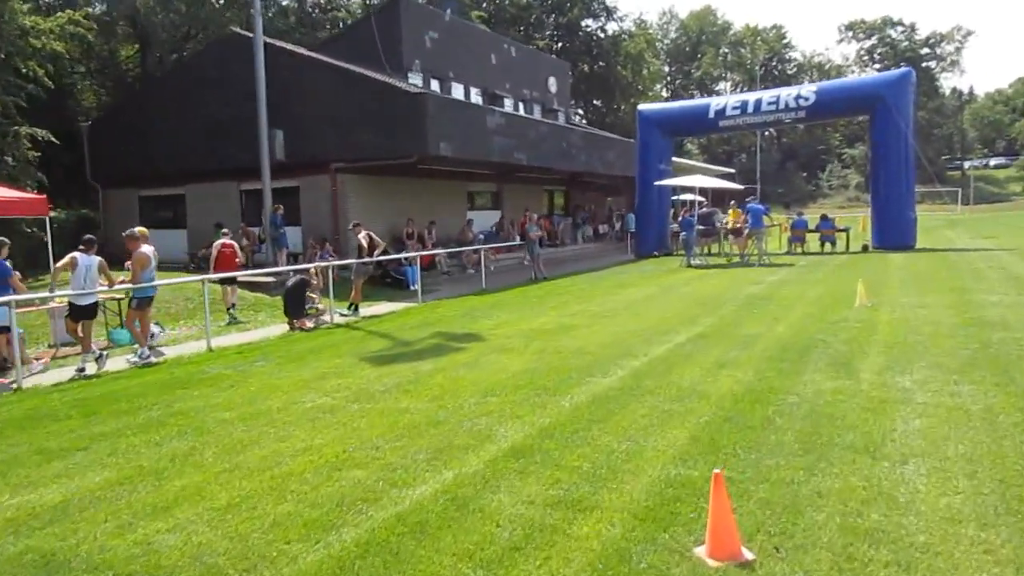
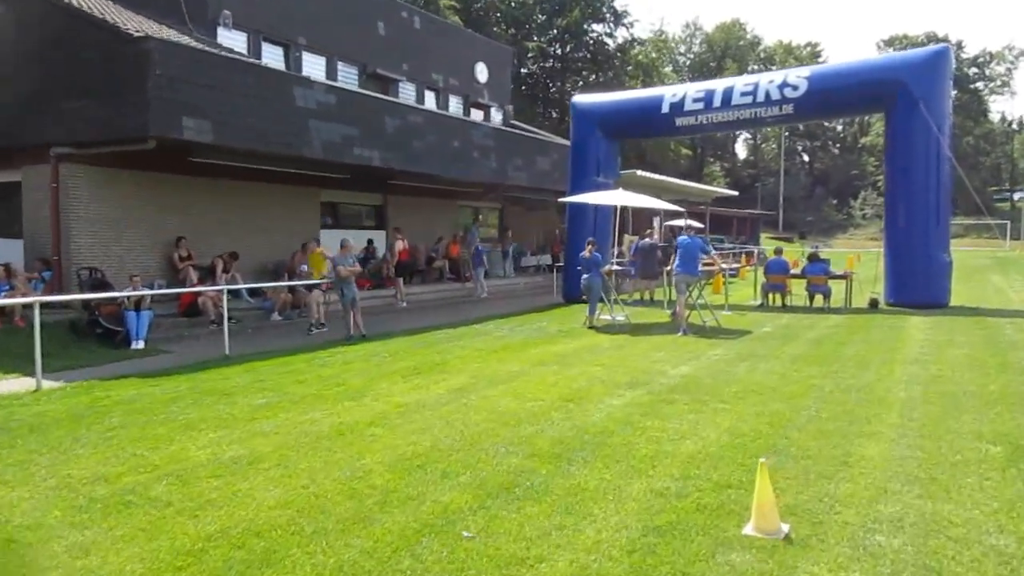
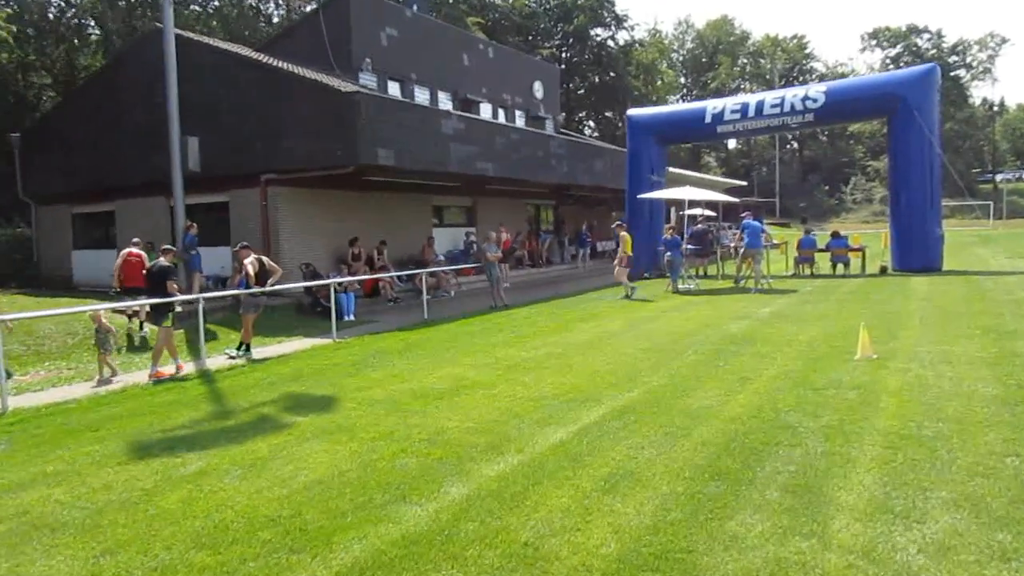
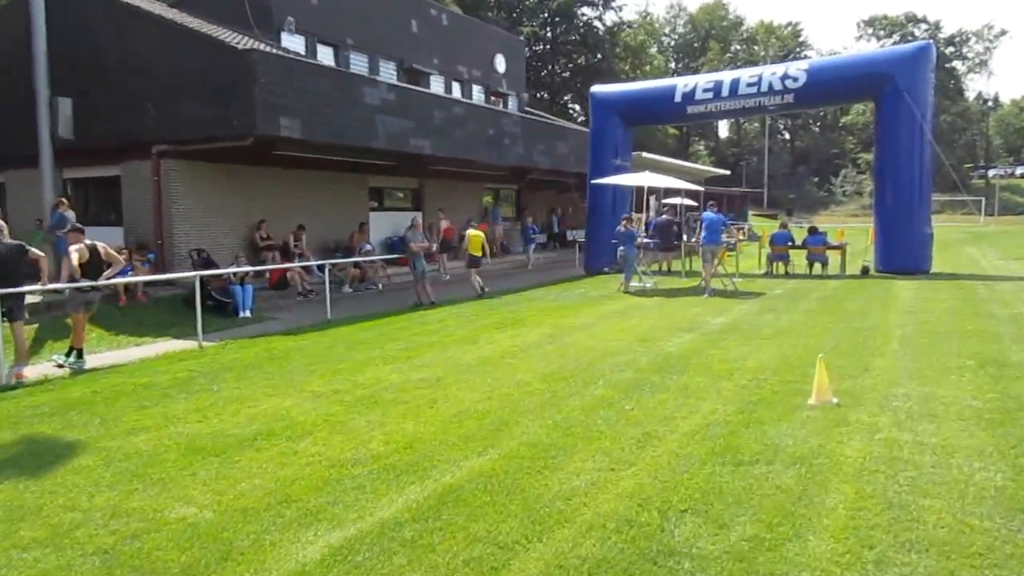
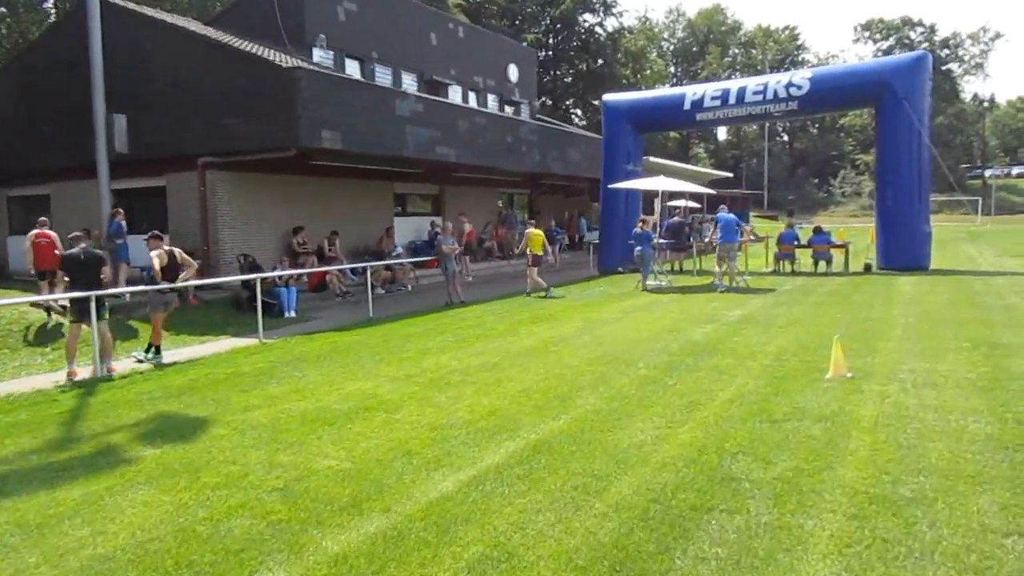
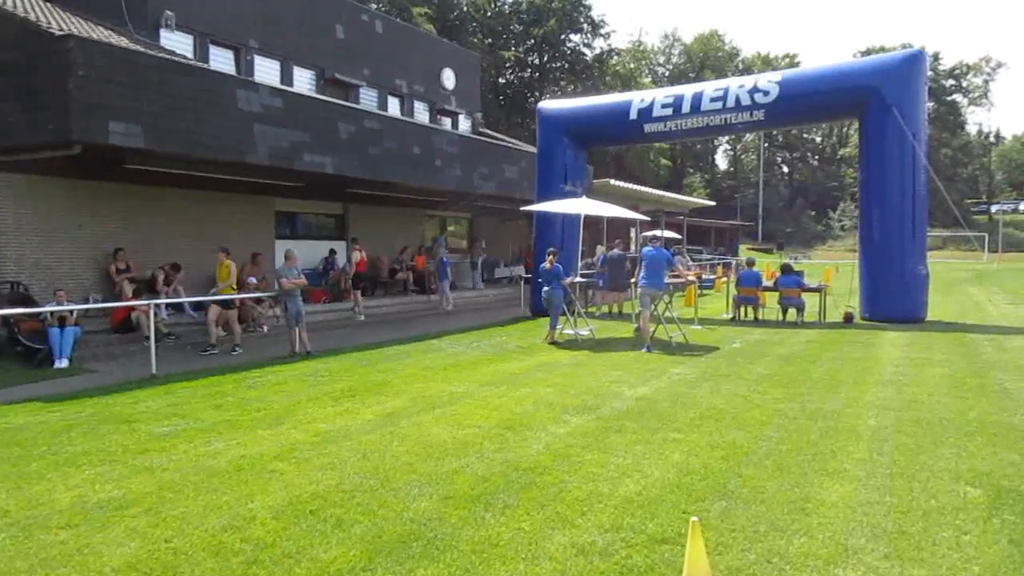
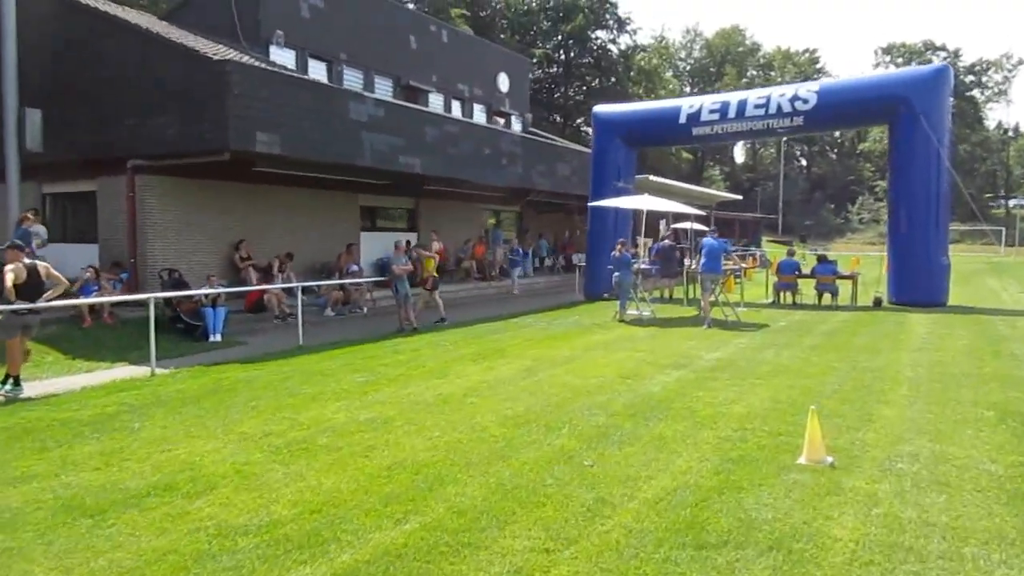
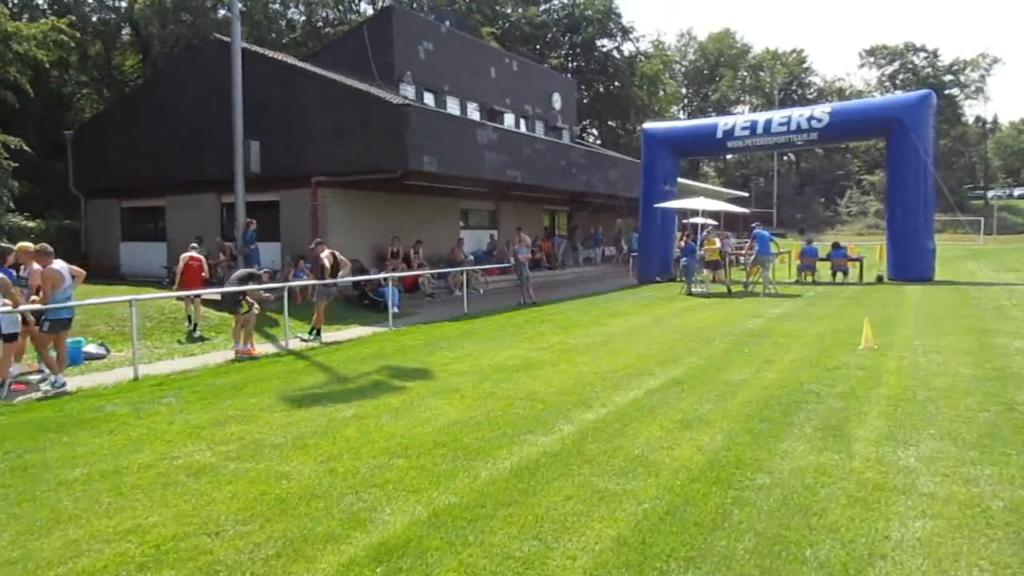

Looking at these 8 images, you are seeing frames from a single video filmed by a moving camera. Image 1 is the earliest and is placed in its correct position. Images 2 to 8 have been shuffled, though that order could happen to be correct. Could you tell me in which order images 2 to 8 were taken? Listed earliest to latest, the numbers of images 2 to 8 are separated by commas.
8, 3, 5, 4, 7, 2, 6
